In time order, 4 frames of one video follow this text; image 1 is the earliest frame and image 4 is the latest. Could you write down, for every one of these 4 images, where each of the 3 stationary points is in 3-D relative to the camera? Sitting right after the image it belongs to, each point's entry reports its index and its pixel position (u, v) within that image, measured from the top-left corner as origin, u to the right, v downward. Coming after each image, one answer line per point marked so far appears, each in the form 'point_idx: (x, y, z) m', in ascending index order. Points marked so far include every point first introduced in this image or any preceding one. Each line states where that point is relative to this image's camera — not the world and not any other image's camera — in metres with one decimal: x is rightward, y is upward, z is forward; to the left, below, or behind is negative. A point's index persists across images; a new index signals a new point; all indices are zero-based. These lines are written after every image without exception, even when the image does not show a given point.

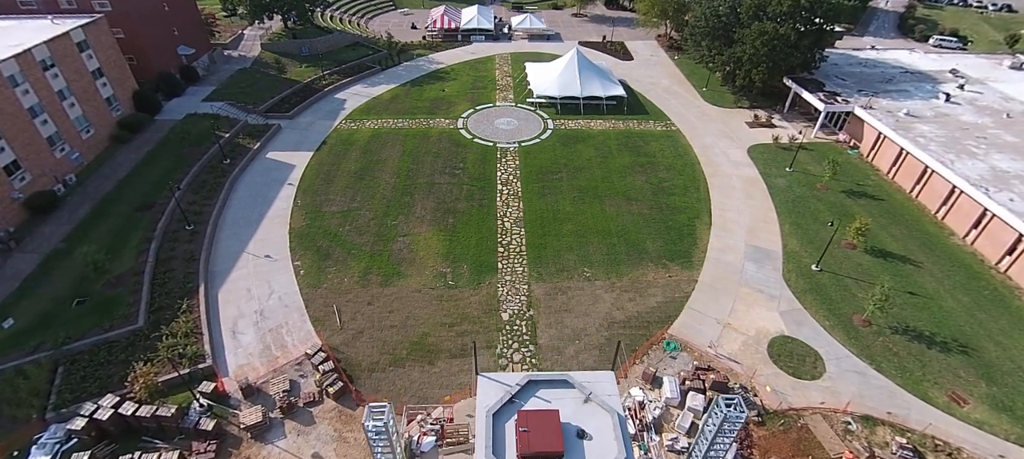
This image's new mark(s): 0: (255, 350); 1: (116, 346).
0: (-11.5, -5.4, +19.6) m
1: (-17.3, -5.1, +19.0) m
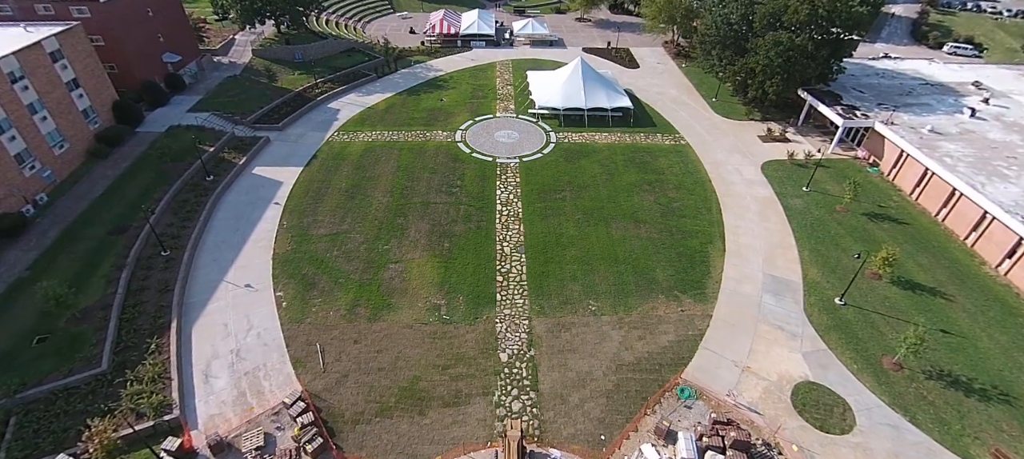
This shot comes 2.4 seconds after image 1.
0: (-11.6, -6.8, +17.8) m
1: (-17.3, -6.5, +17.3) m
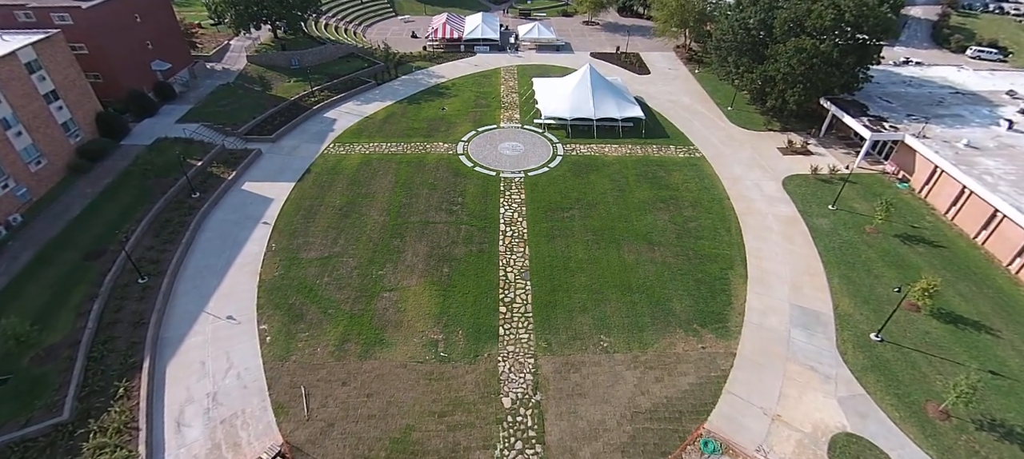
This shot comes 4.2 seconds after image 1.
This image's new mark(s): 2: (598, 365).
0: (-11.4, -8.1, +16.0) m
1: (-17.2, -7.8, +15.6) m
2: (+3.8, -6.1, +19.5) m
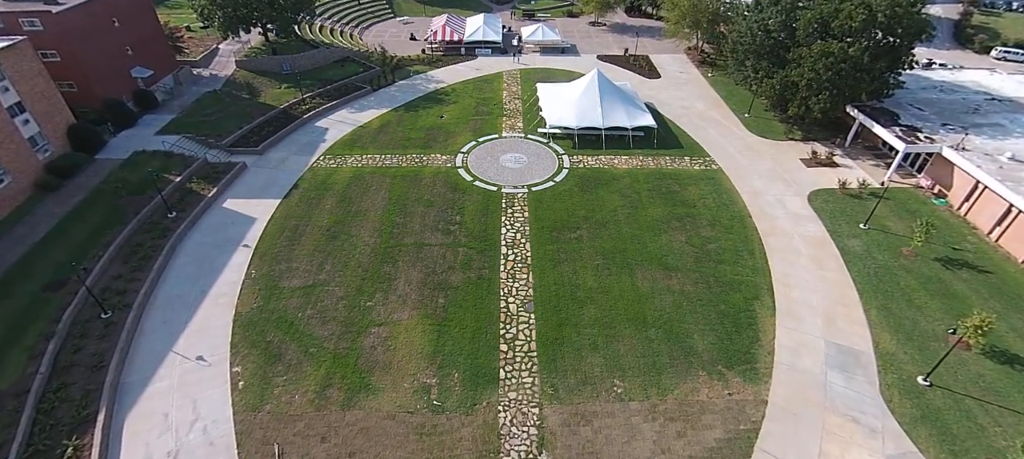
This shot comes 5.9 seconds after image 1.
0: (-11.4, -9.4, +13.9) m
1: (-17.1, -9.1, +13.5) m
2: (+3.9, -7.4, +17.2) m
